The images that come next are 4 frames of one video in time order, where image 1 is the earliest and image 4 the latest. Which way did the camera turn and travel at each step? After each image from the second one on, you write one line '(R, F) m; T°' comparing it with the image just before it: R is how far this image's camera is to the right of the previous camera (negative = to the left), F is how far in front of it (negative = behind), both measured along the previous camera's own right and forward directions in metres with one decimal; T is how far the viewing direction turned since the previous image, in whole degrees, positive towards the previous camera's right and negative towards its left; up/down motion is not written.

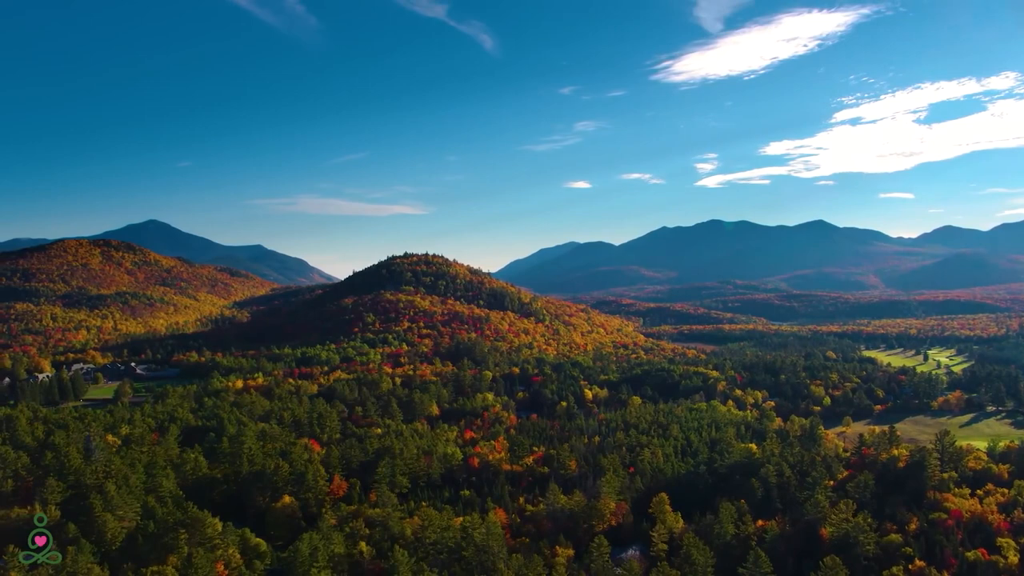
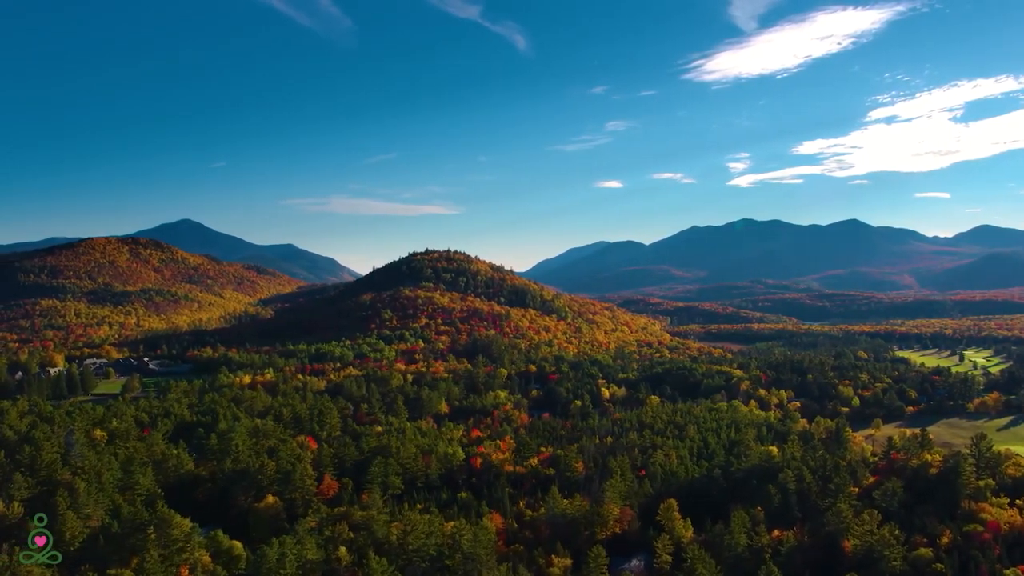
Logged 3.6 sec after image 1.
(+3.4, +4.6) m; -2°
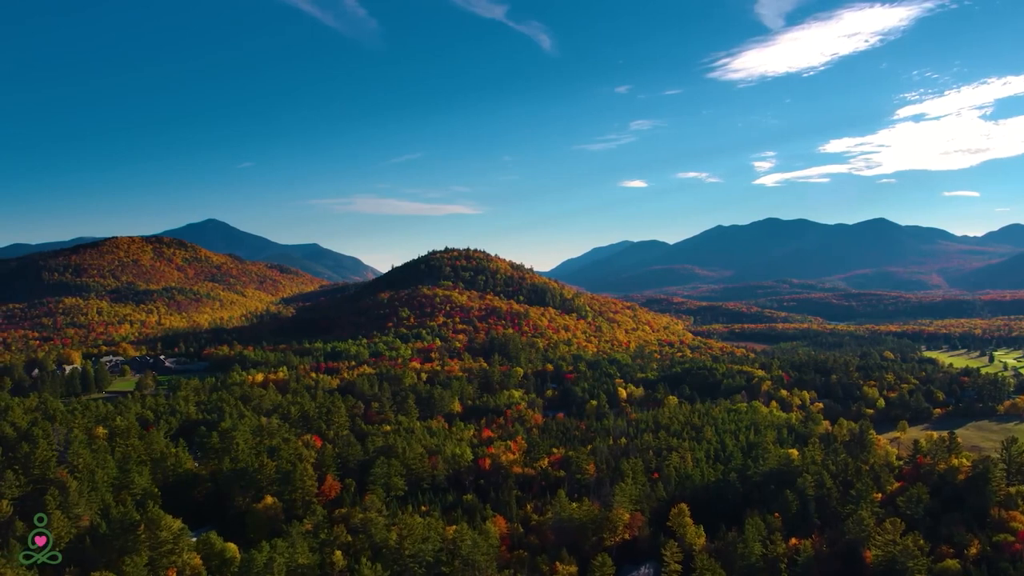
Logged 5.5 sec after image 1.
(+1.7, +2.1) m; -2°
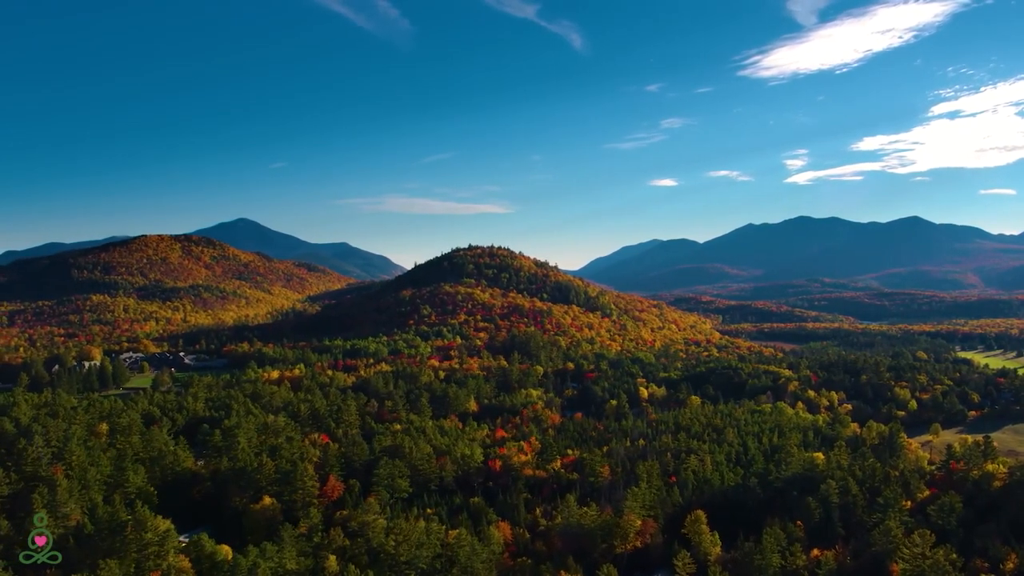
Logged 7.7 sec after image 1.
(+2.1, +2.6) m; -2°
